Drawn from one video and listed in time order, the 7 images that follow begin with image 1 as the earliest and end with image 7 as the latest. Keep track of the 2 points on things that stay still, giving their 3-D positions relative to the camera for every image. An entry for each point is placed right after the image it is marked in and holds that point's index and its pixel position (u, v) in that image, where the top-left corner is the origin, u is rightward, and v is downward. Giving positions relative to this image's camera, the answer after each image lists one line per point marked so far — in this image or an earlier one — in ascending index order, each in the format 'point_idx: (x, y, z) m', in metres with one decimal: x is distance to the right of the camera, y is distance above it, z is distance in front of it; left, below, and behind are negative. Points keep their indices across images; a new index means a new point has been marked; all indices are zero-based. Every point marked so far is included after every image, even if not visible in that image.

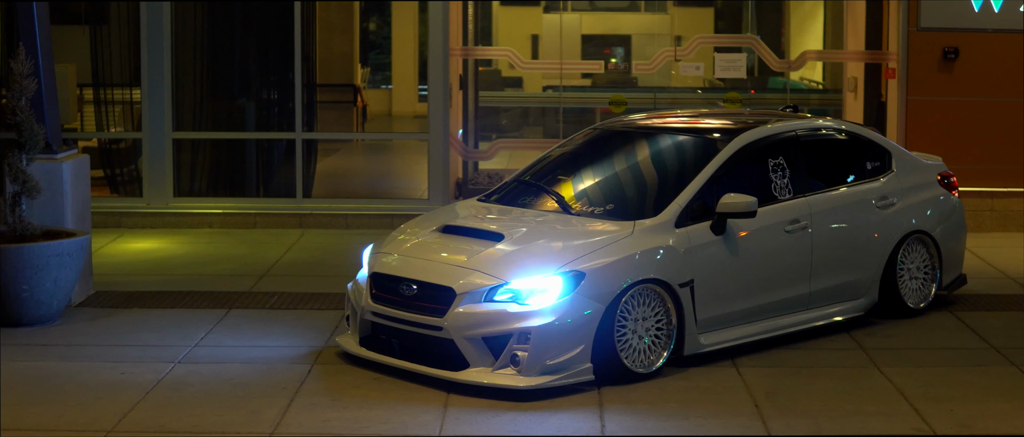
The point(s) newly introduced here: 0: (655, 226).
0: (+0.6, 0.0, +7.0) m
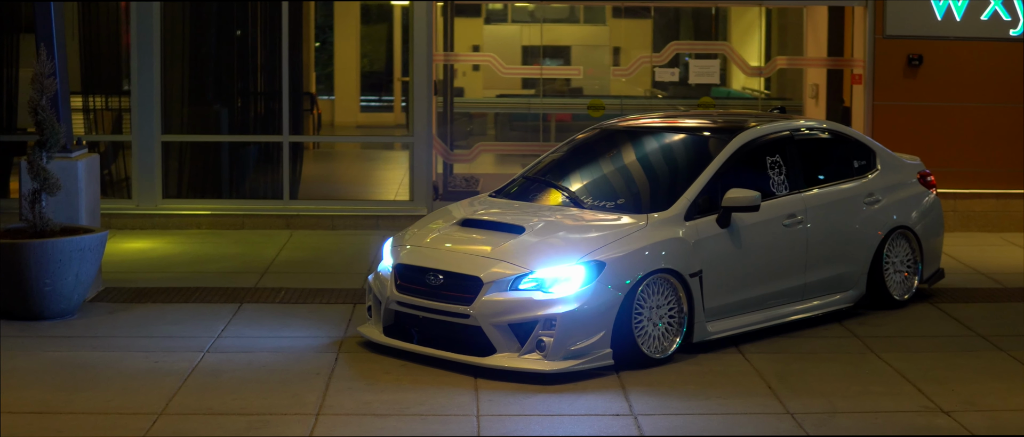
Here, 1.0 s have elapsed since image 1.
0: (+0.7, 0.0, +7.3) m
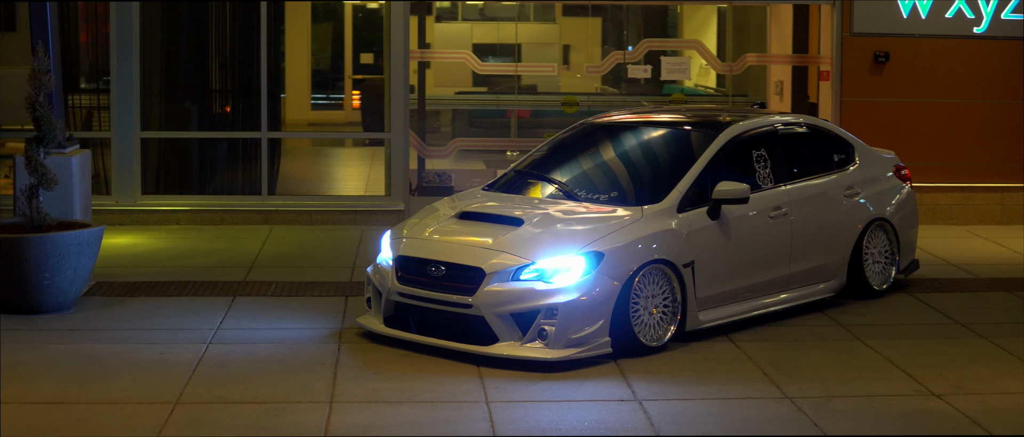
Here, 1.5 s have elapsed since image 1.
0: (+0.7, 0.0, +7.5) m
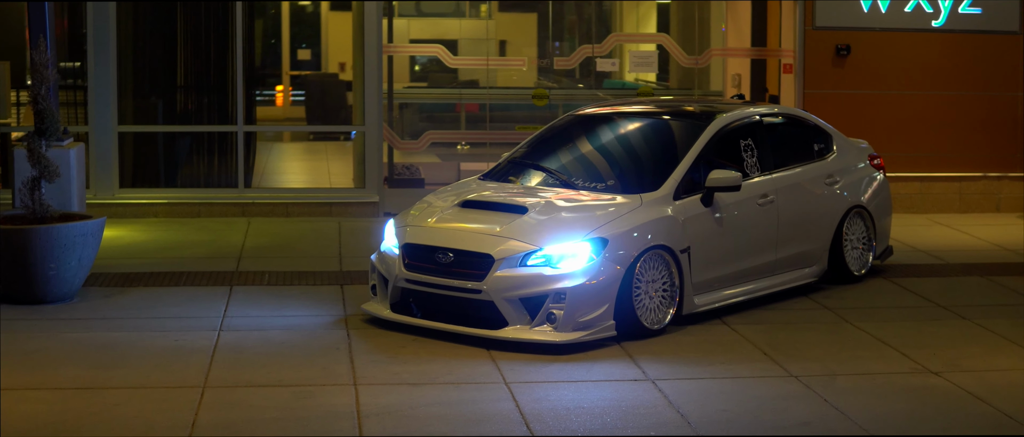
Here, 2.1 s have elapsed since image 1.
0: (+0.7, +0.1, +7.8) m
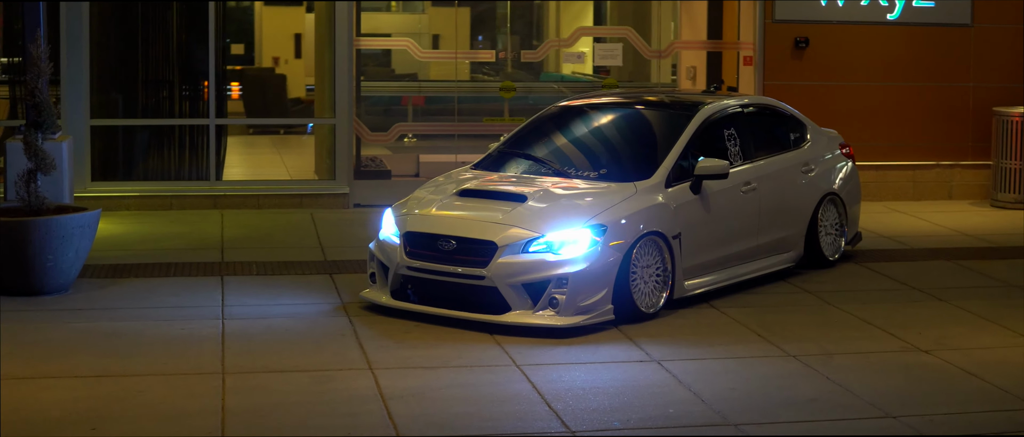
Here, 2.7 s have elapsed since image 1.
0: (+0.6, +0.2, +8.0) m
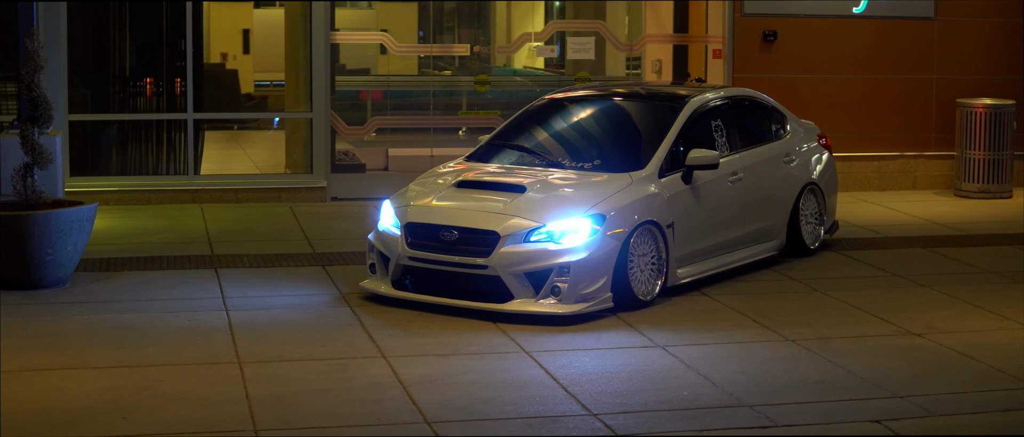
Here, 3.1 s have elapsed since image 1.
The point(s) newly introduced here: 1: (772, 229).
0: (+0.6, +0.2, +8.2) m
1: (+1.4, -0.1, +9.3) m
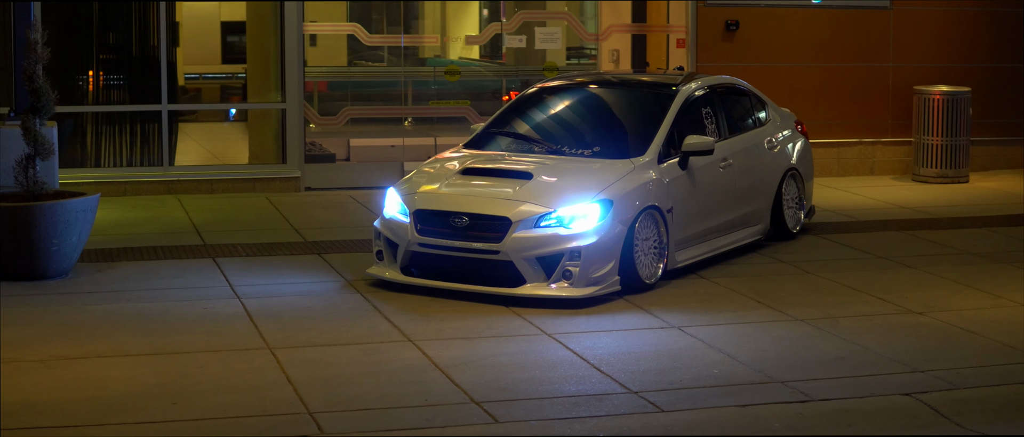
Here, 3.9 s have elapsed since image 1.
0: (+0.6, +0.3, +8.4) m
1: (+1.4, 0.0, +9.6) m
